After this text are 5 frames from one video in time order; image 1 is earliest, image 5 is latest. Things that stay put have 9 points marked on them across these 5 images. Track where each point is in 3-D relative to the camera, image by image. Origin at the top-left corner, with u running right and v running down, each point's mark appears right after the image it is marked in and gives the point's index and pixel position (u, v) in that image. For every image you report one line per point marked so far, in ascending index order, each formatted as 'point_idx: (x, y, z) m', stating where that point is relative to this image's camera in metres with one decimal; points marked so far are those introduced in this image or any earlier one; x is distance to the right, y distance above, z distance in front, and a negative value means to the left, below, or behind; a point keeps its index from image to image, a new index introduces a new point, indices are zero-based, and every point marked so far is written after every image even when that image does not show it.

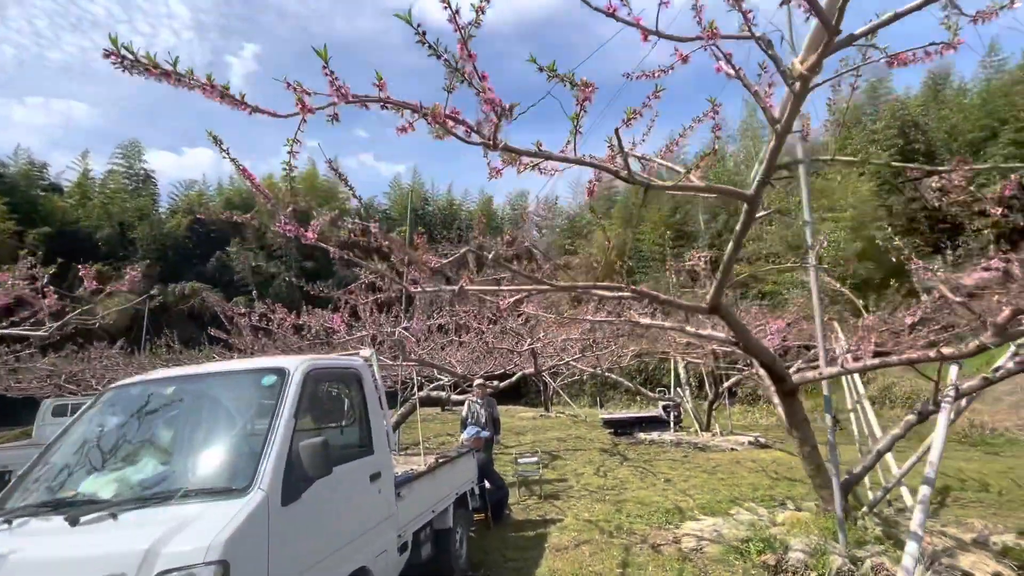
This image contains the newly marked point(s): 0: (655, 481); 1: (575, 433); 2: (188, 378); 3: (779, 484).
0: (+2.3, -3.1, +7.6) m
1: (+1.7, -3.9, +12.8) m
2: (-2.0, -0.5, +2.9) m
3: (+4.0, -3.0, +7.1) m
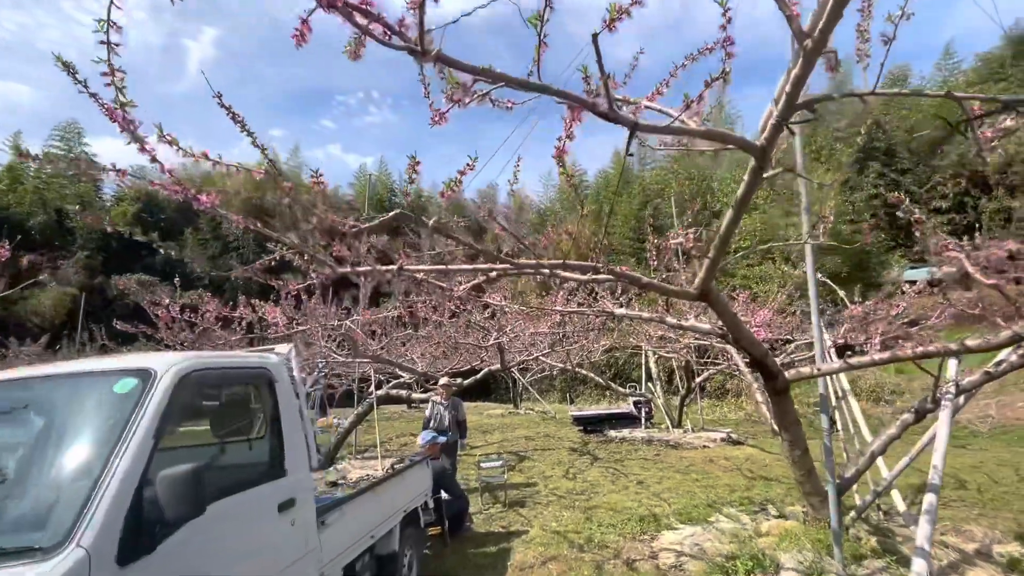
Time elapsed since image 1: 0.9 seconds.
0: (+1.8, -3.0, +7.2) m
1: (+0.8, -3.7, +12.3) m
2: (-2.2, -0.4, +2.2) m
3: (+3.5, -2.8, +6.8) m
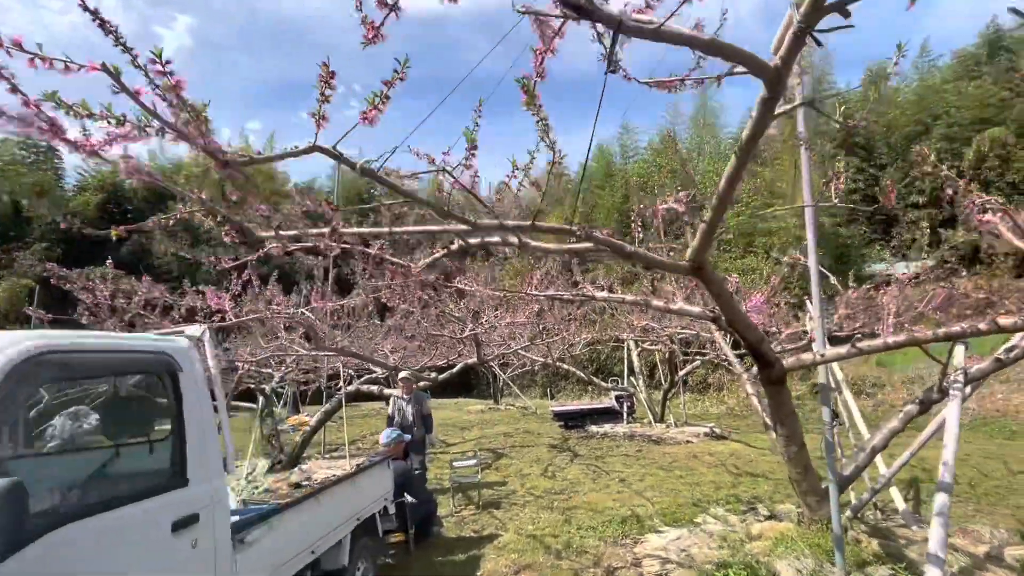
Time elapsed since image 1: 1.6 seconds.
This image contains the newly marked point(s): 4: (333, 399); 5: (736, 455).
0: (+1.4, -2.8, +6.8) m
1: (+0.3, -3.5, +11.9) m
2: (-2.4, -0.3, +1.6) m
3: (+3.2, -2.7, +6.5) m
4: (-3.5, -2.2, +9.2) m
5: (+3.8, -2.8, +8.1) m
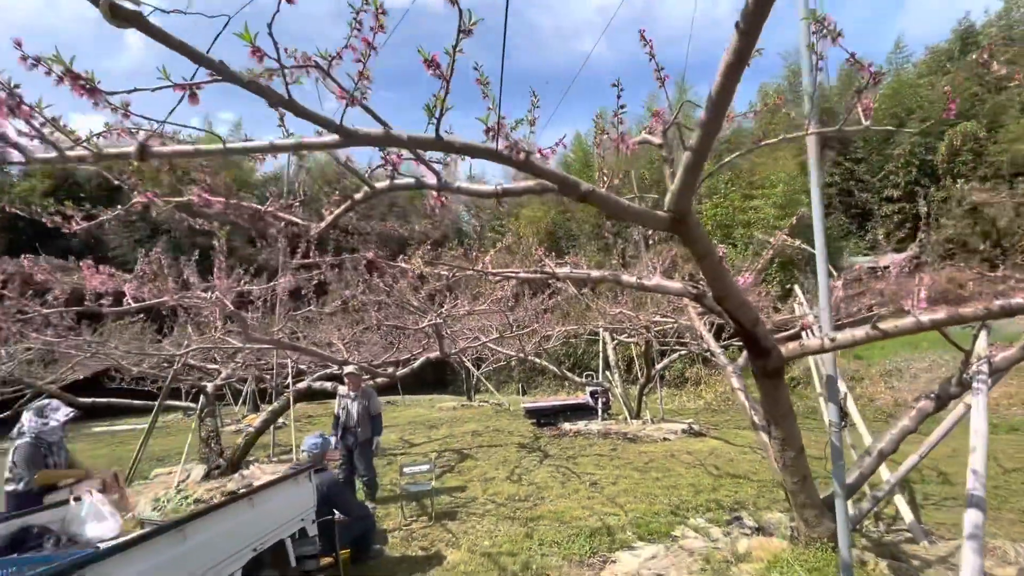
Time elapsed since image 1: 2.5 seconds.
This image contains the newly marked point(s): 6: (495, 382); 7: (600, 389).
0: (+0.9, -2.6, +6.2) m
1: (-0.4, -3.3, +11.3) m
2: (-2.7, -0.1, +0.9) m
3: (+2.7, -2.5, +5.9) m
4: (-4.1, -1.9, +8.4) m
5: (+3.2, -2.6, +7.5) m
6: (-0.7, -3.5, +17.7) m
7: (+2.1, -2.4, +11.2) m
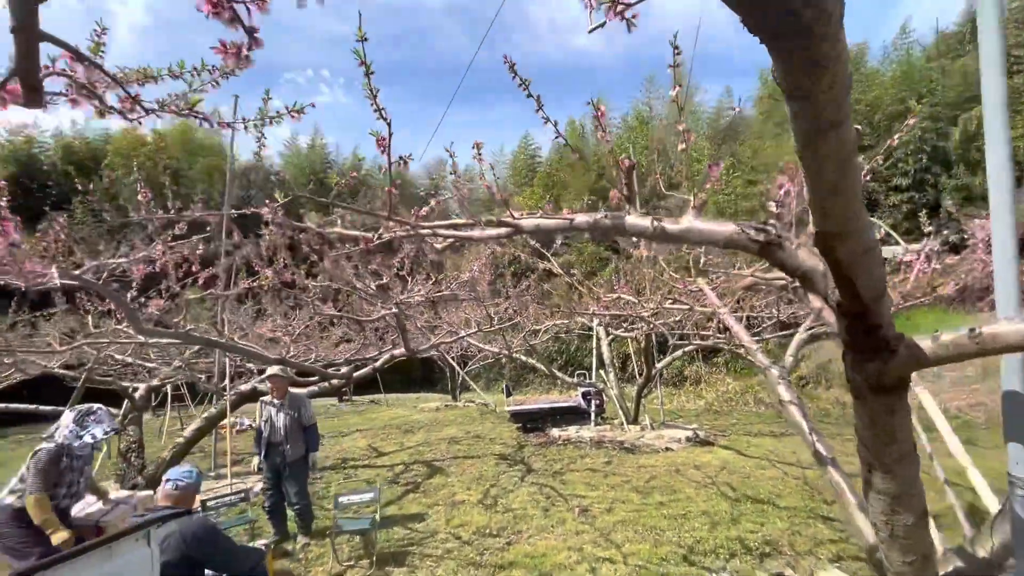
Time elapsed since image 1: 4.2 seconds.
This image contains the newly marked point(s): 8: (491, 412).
0: (+0.6, -2.4, +5.0) m
1: (-0.8, -3.0, +10.1) m
2: (-2.9, 0.0, -0.4) m
3: (+2.3, -2.3, +4.8) m
4: (-4.4, -1.7, +7.2) m
5: (+2.9, -2.4, +6.4) m
6: (-1.1, -3.3, +16.5) m
7: (+1.7, -2.1, +10.0) m
8: (-0.6, -3.3, +12.7) m
